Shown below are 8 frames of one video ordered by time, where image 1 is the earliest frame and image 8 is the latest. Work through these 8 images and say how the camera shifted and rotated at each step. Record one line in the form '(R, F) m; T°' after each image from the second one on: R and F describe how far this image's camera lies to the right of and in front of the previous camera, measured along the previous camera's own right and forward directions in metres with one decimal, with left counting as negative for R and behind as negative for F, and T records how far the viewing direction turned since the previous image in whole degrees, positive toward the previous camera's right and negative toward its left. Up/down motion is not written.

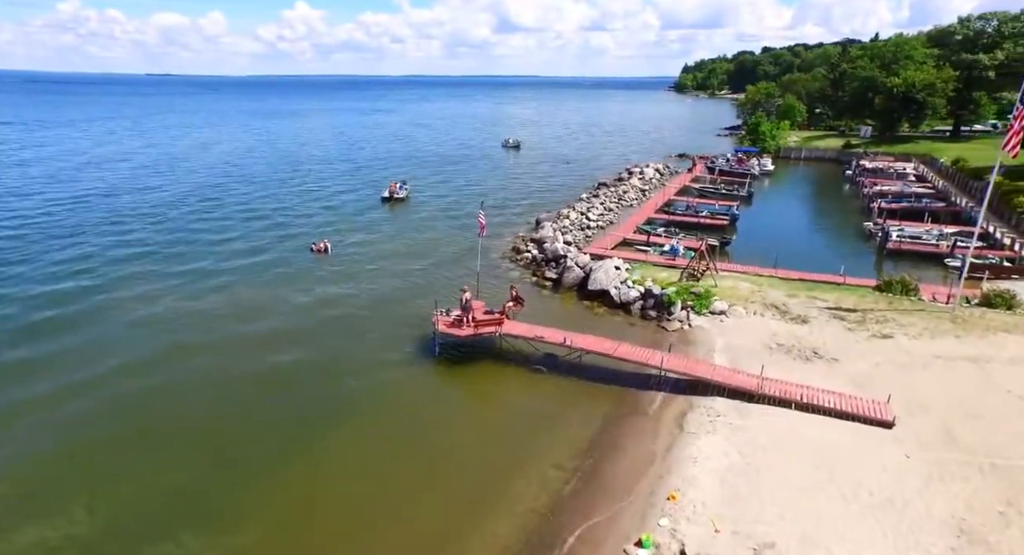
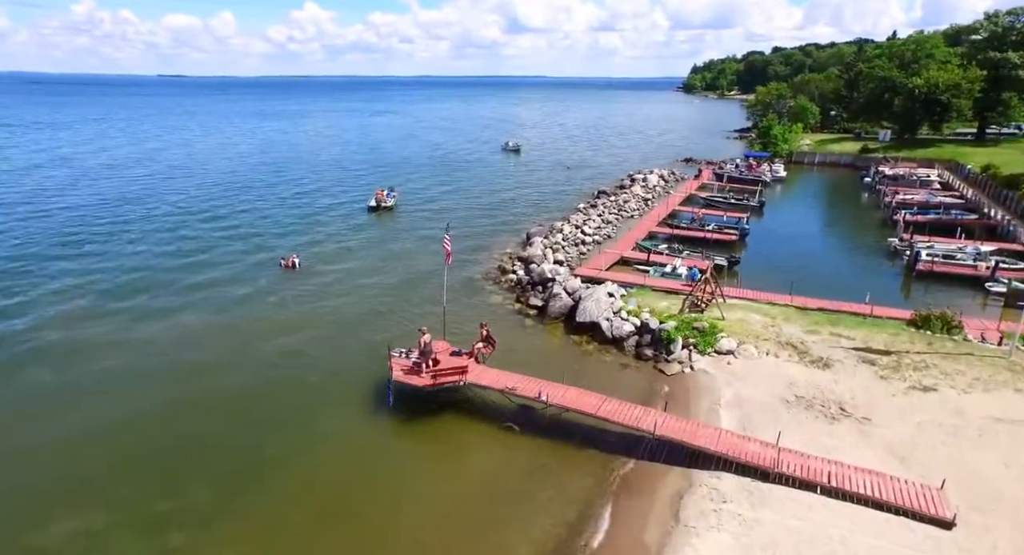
(+1.9, +4.9) m; -1°
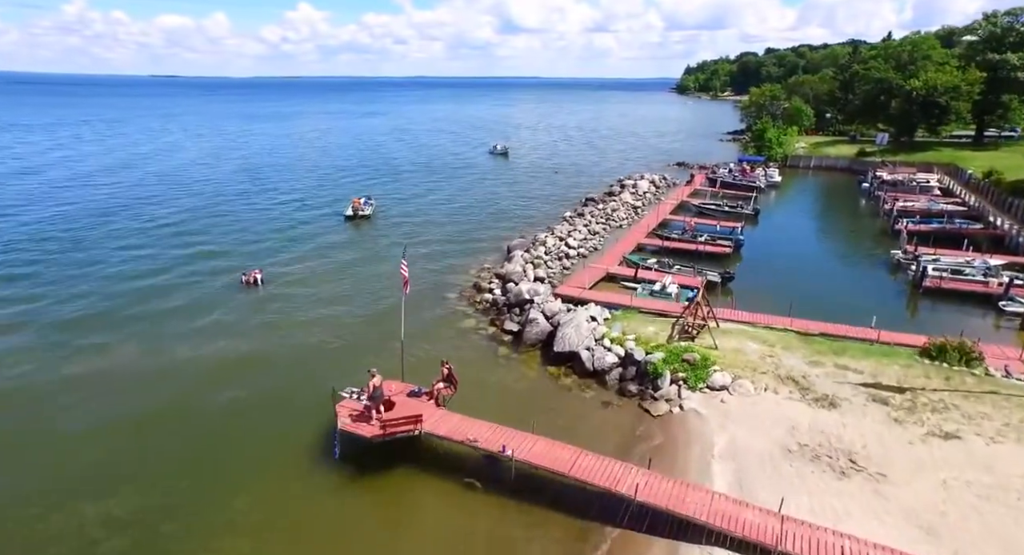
(+1.3, +3.4) m; +1°
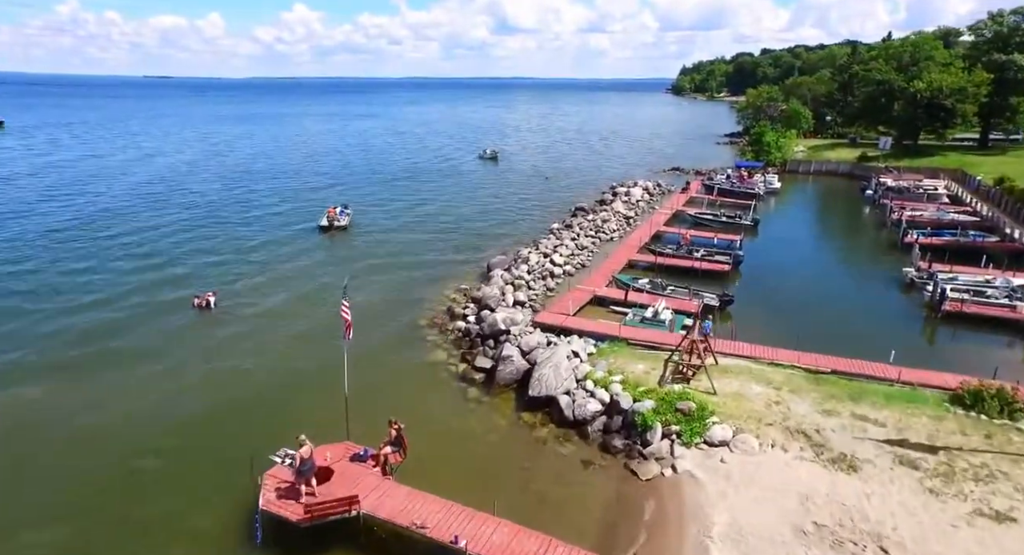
(+1.3, +4.0) m; 0°
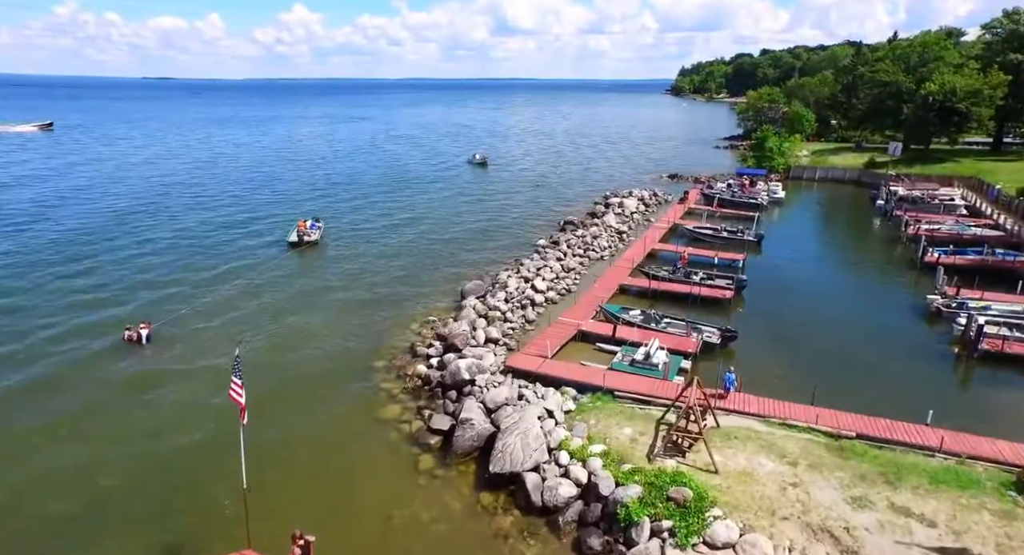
(+1.7, +4.9) m; 0°
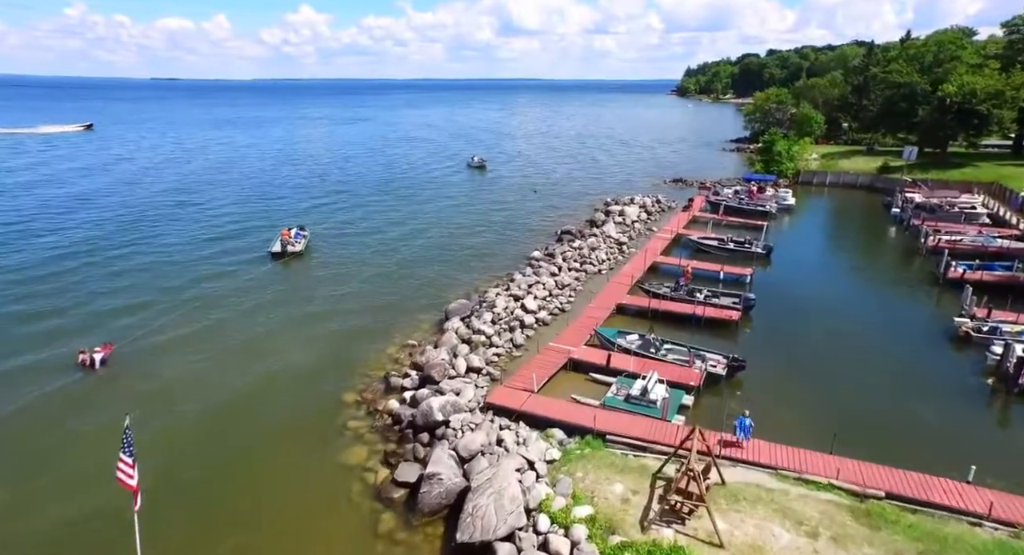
(+1.1, +3.1) m; -1°
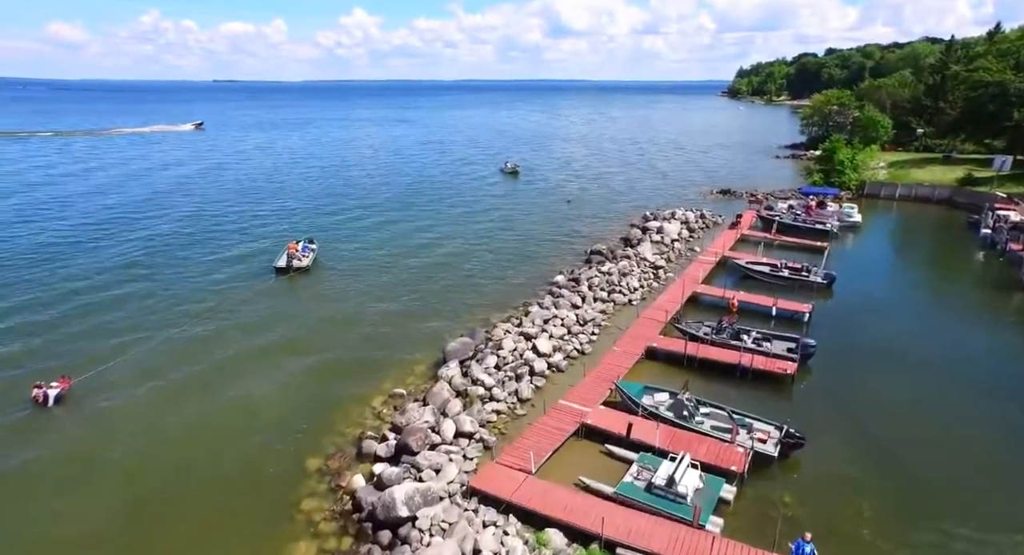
(+1.8, +5.5) m; -4°
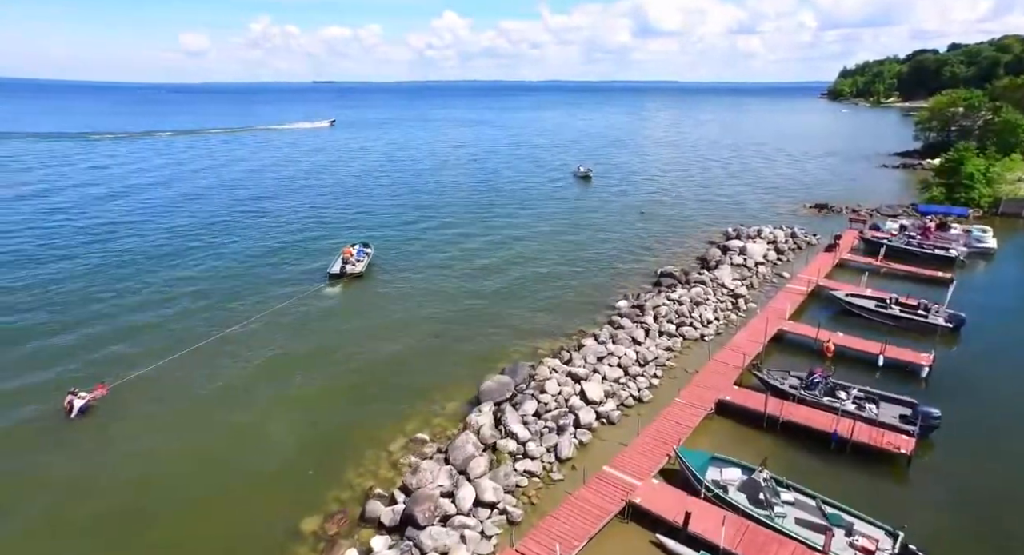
(+1.3, +4.4) m; -8°
